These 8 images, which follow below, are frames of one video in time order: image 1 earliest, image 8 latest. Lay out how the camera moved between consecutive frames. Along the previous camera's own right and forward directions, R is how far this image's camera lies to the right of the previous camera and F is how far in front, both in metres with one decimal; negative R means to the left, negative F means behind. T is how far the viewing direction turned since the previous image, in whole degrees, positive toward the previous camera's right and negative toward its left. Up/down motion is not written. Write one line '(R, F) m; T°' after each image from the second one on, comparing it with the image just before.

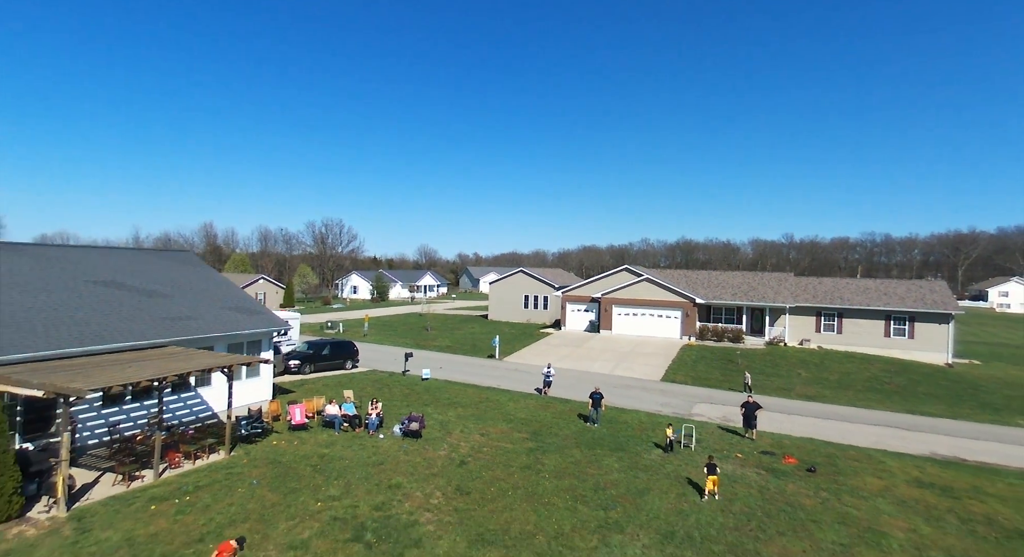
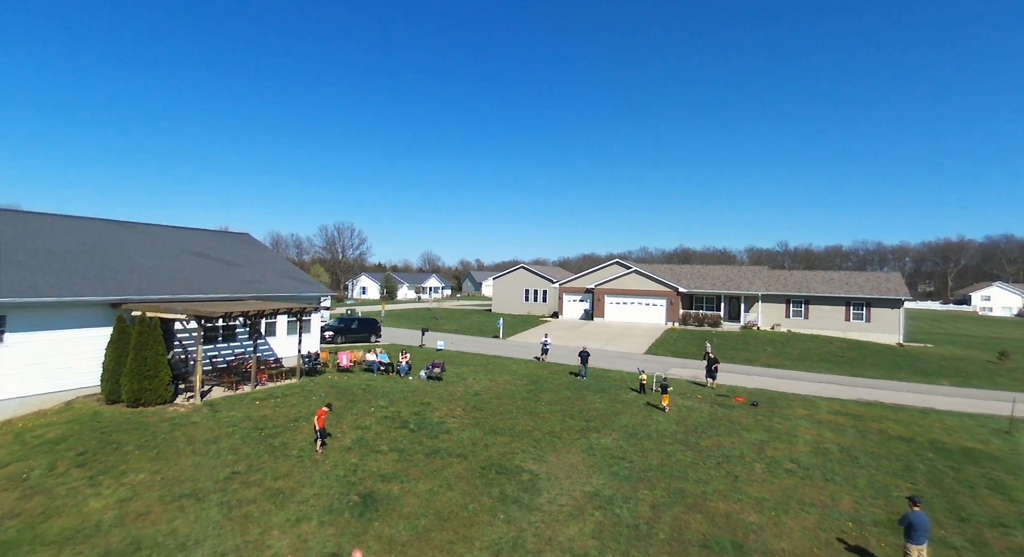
(-0.1, -4.3) m; 0°
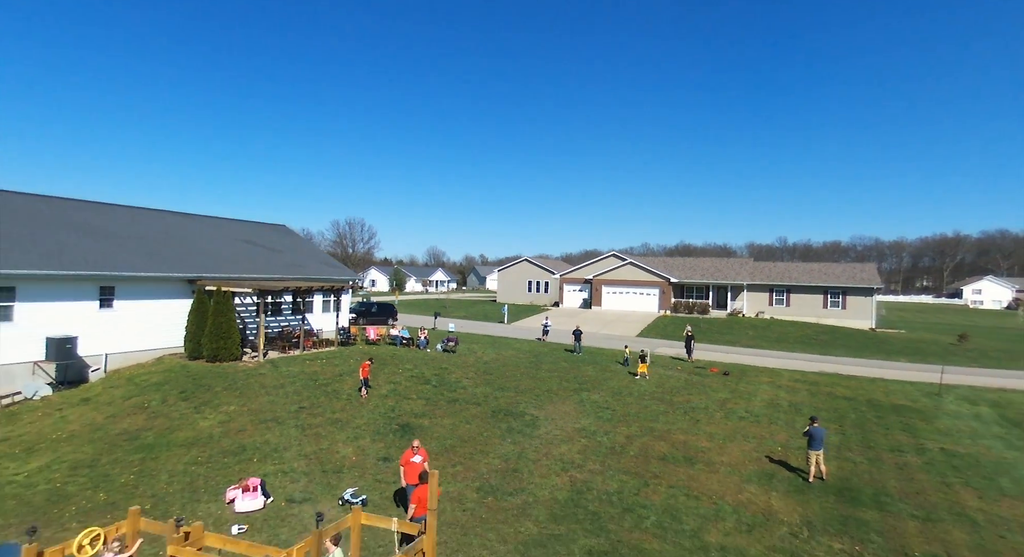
(-0.1, -3.3) m; 0°
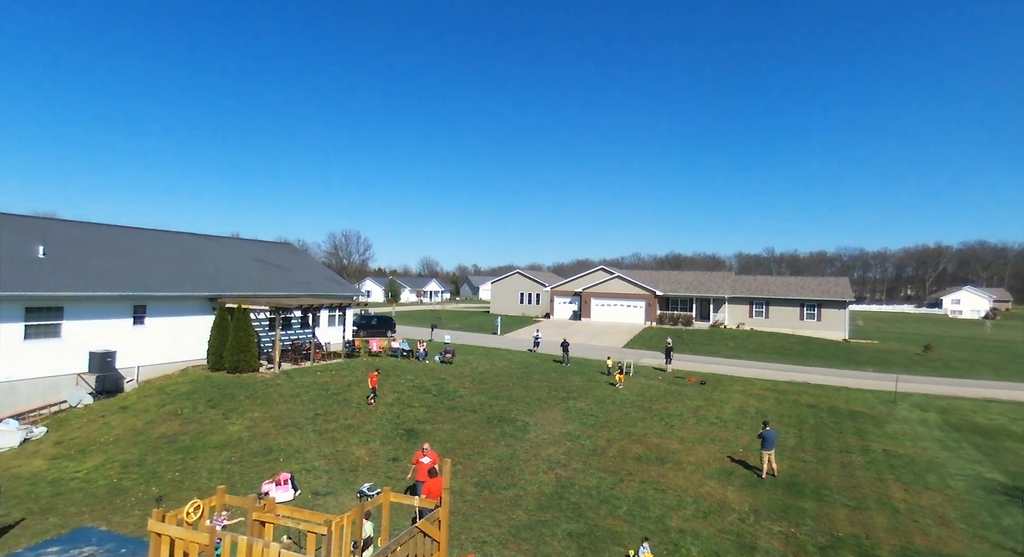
(0.0, -1.9) m; +1°
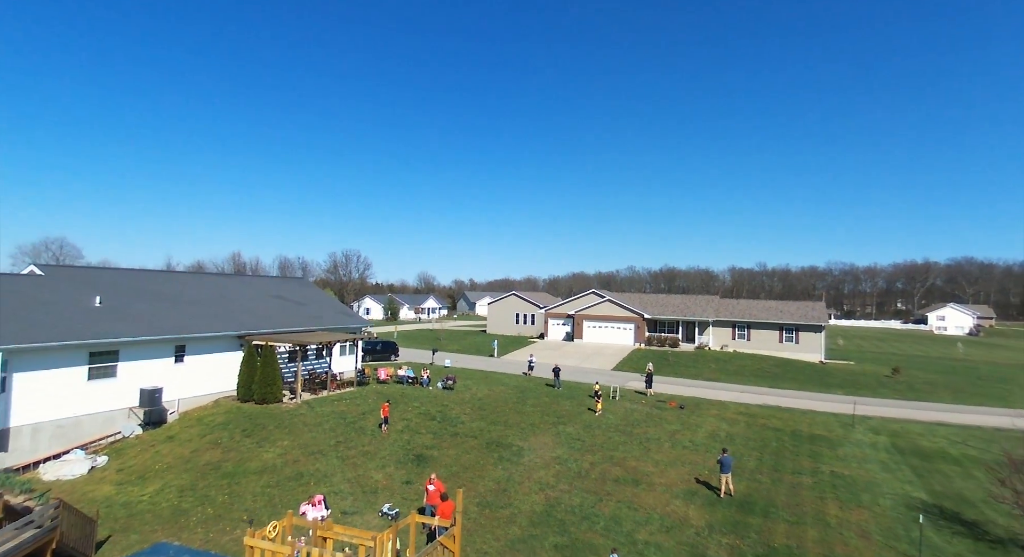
(0.0, -2.6) m; 0°
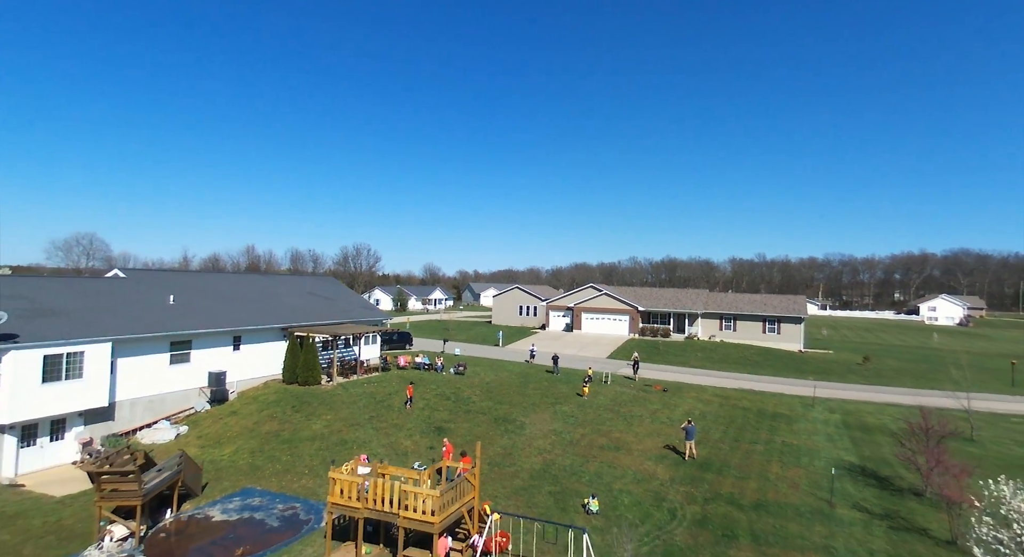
(0.0, -3.8) m; 0°
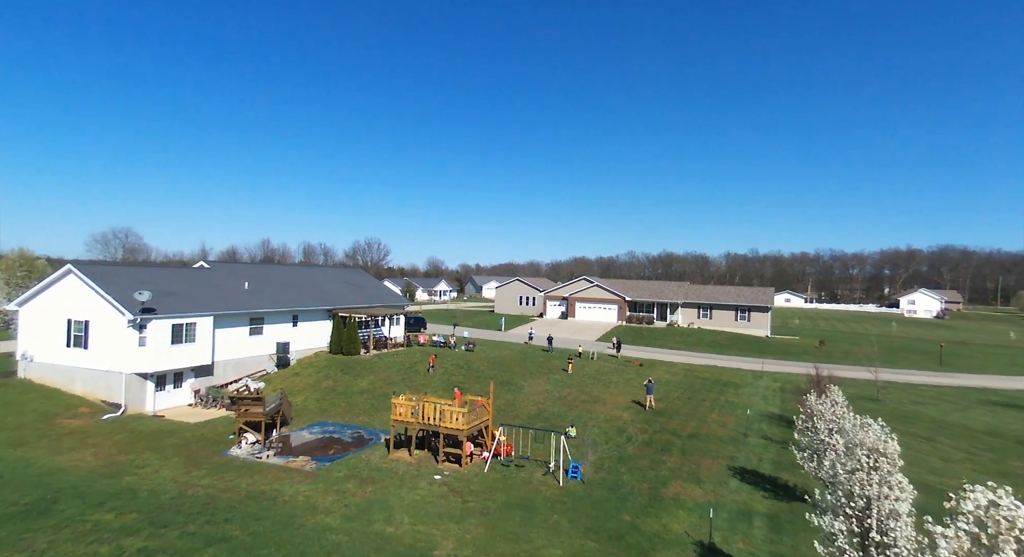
(-0.1, -6.3) m; 0°
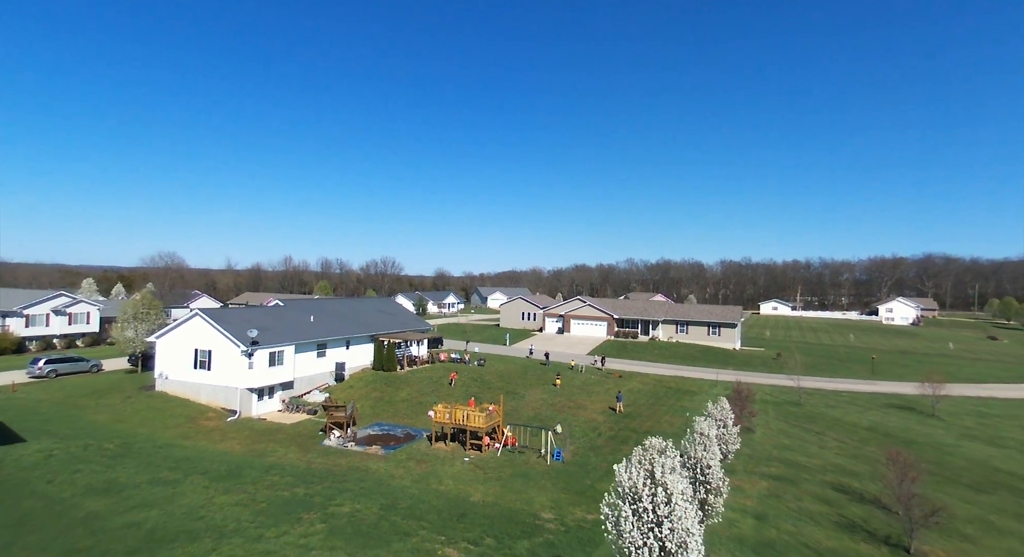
(0.0, -8.8) m; 0°
